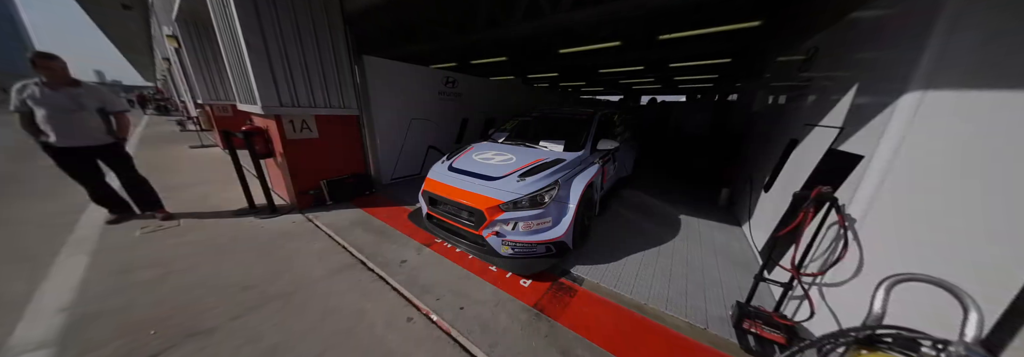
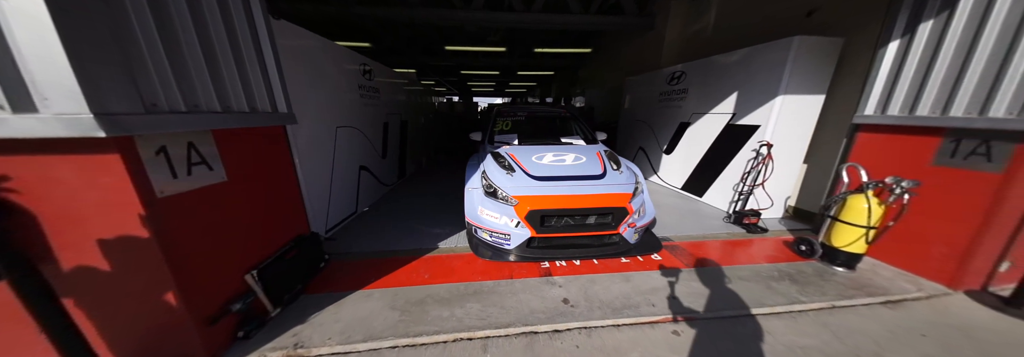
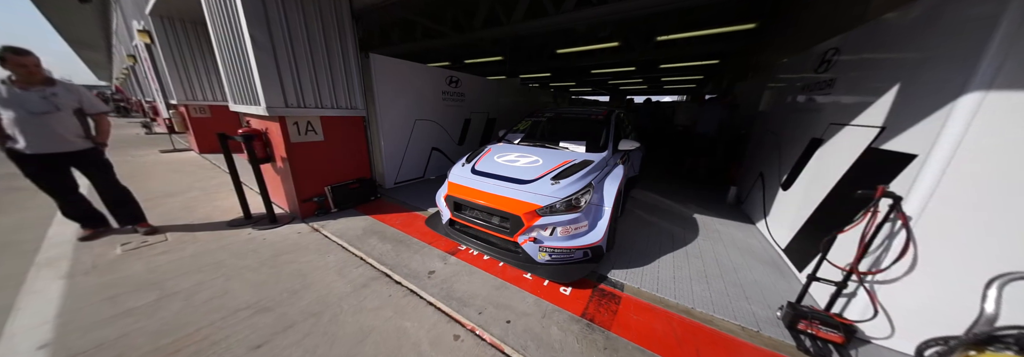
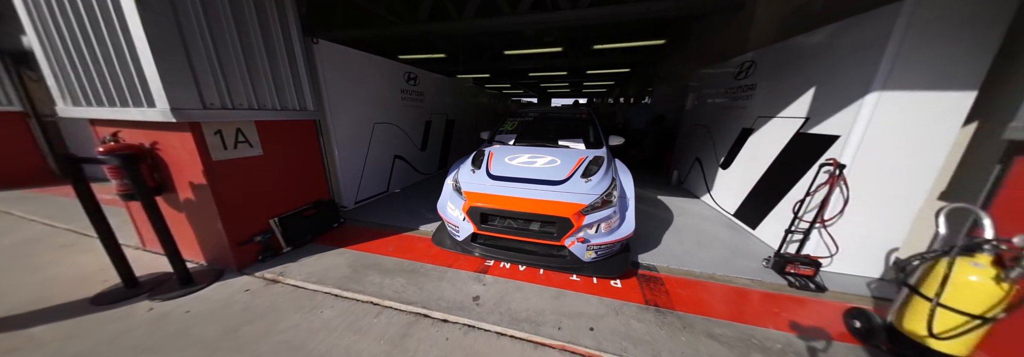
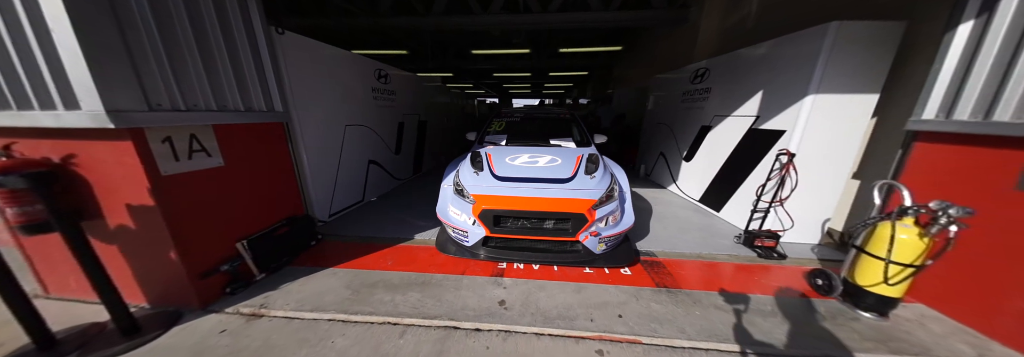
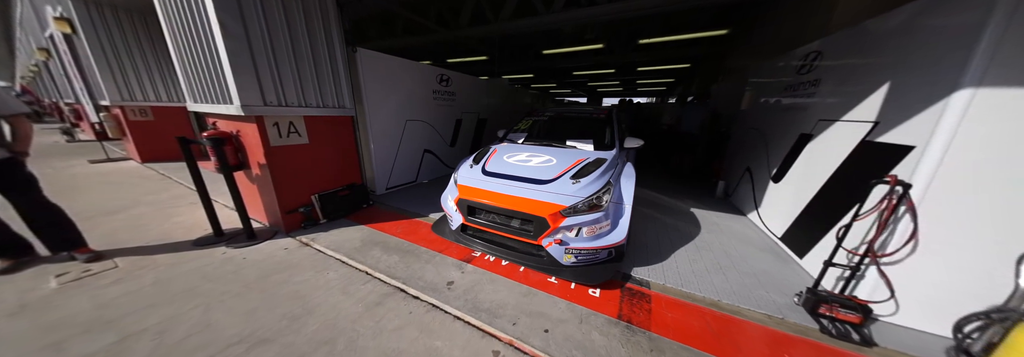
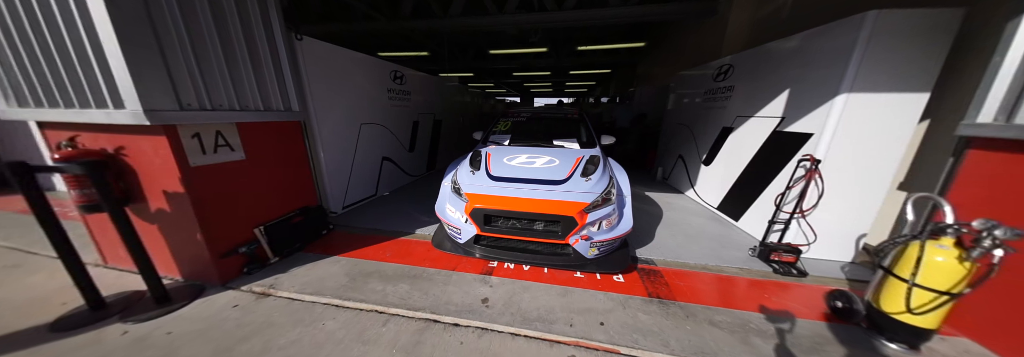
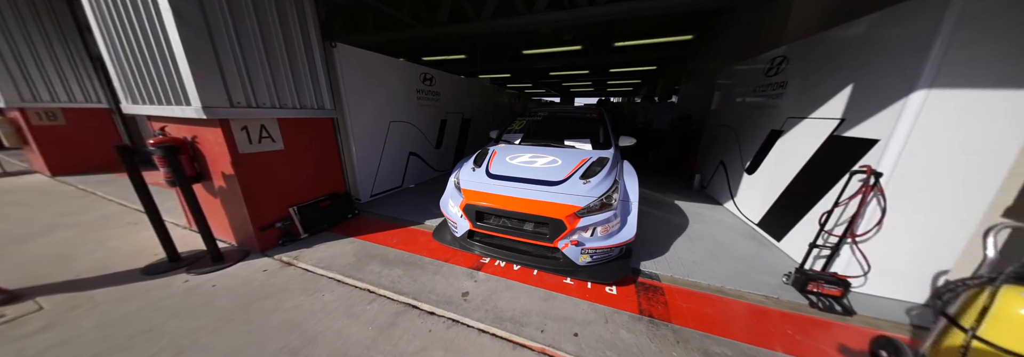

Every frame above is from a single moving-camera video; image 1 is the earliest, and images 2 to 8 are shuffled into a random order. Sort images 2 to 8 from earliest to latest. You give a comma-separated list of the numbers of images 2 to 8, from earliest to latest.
3, 6, 8, 4, 7, 5, 2
